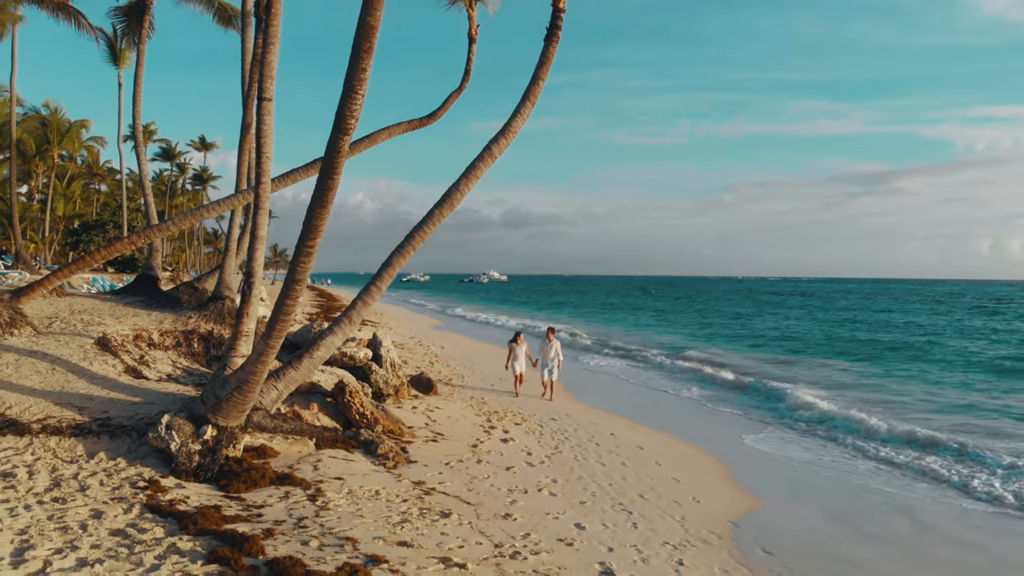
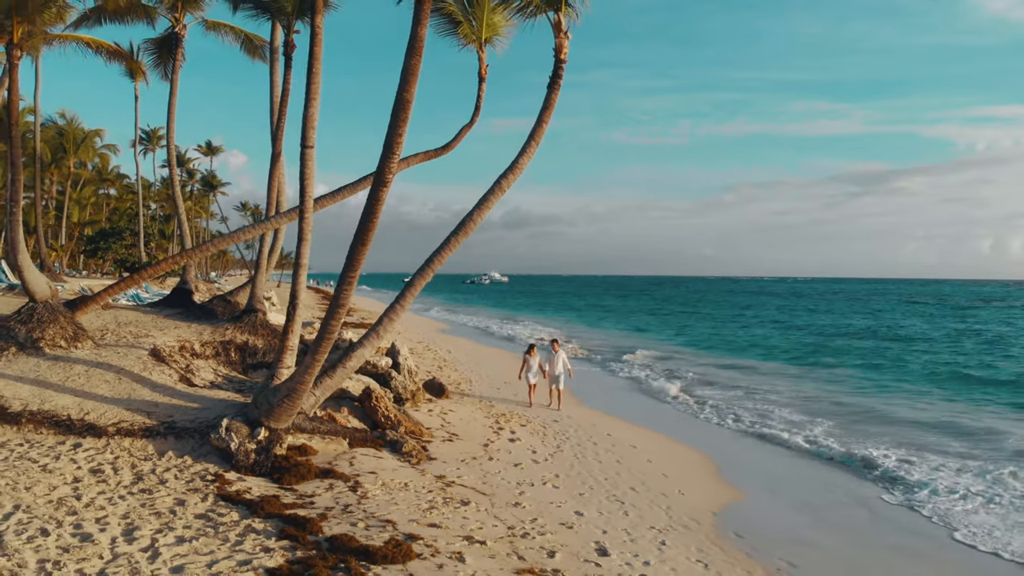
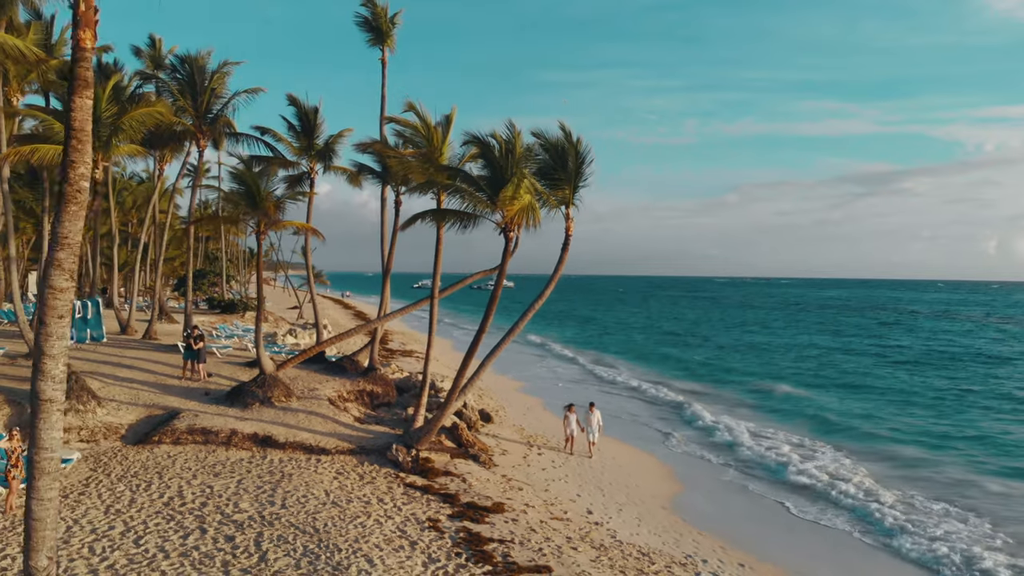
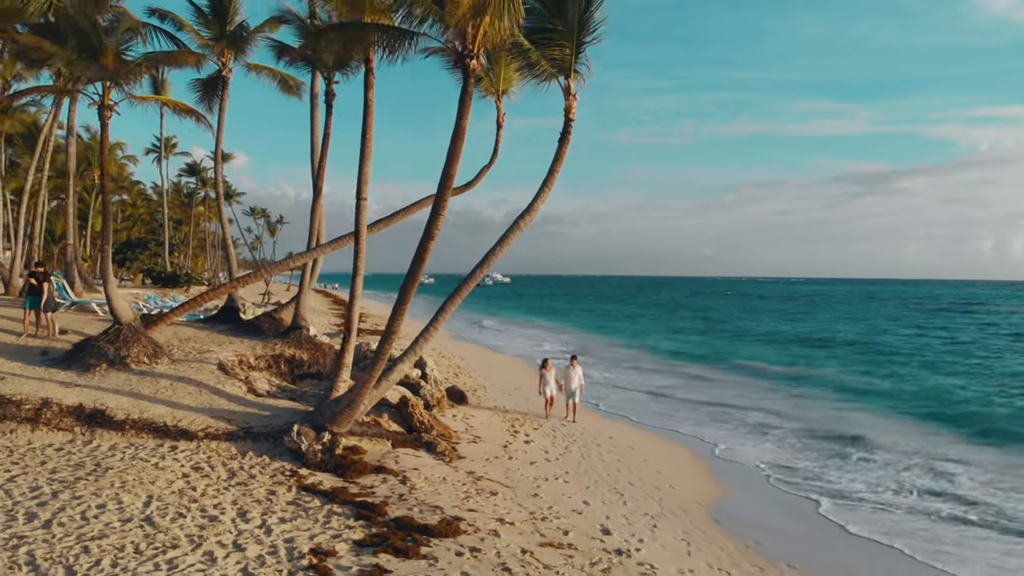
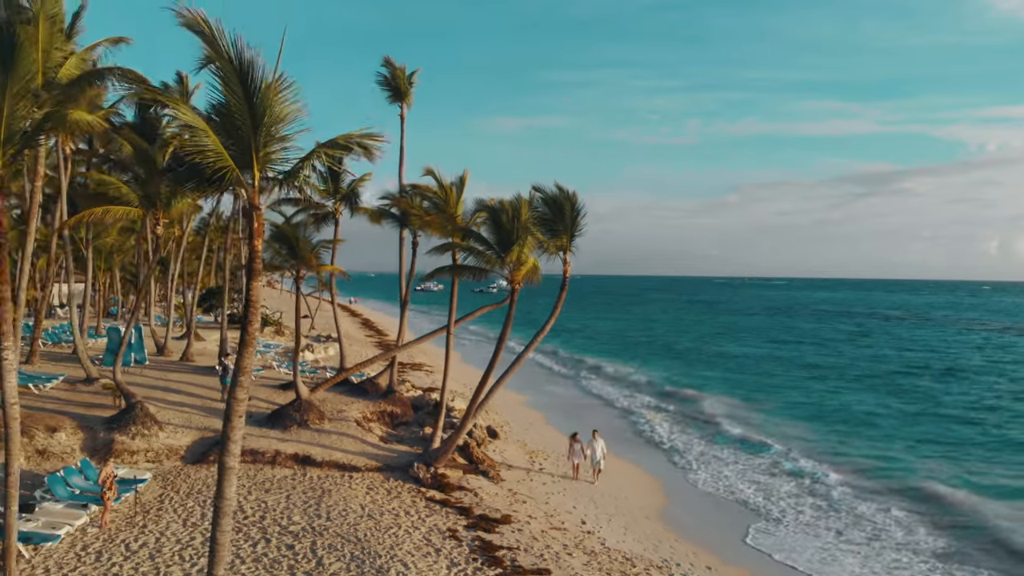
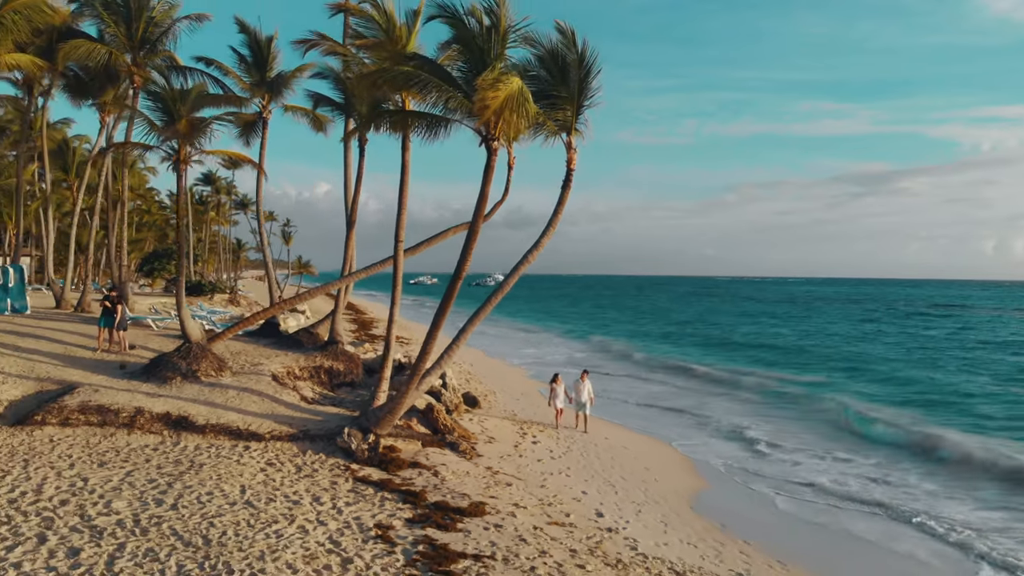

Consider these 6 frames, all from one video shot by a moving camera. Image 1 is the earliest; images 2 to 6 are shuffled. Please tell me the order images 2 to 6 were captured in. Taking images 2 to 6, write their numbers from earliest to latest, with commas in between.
2, 4, 6, 3, 5
